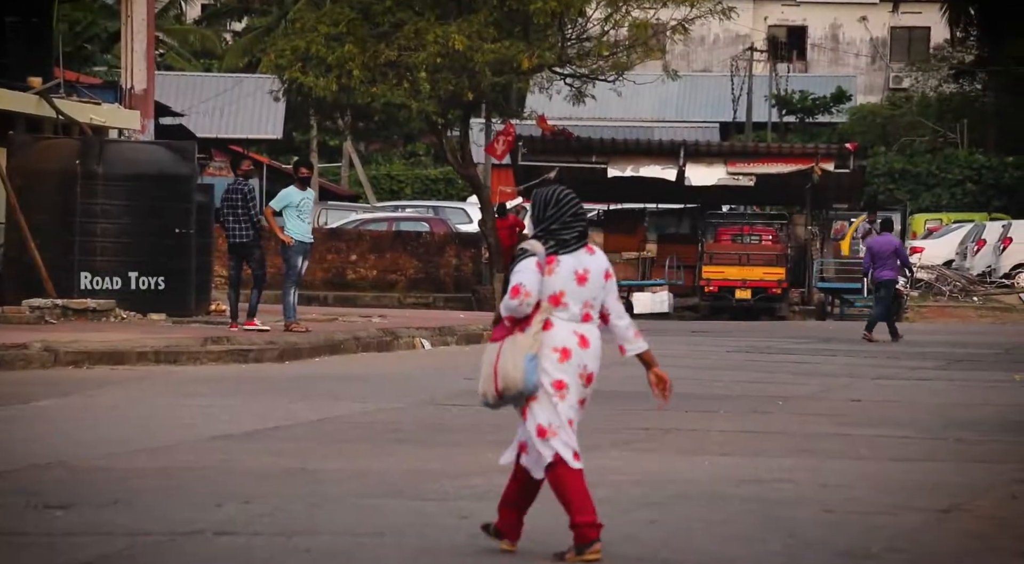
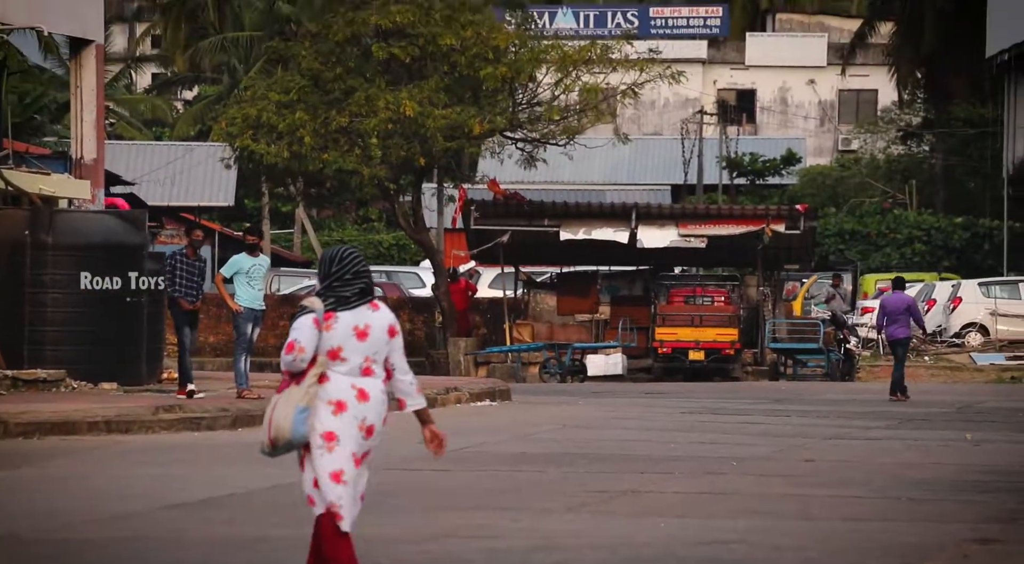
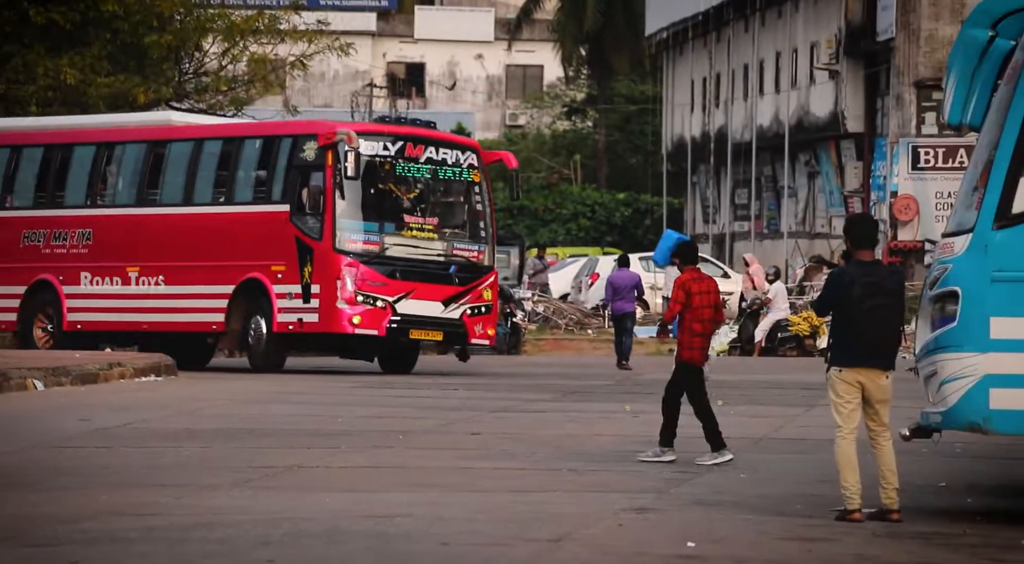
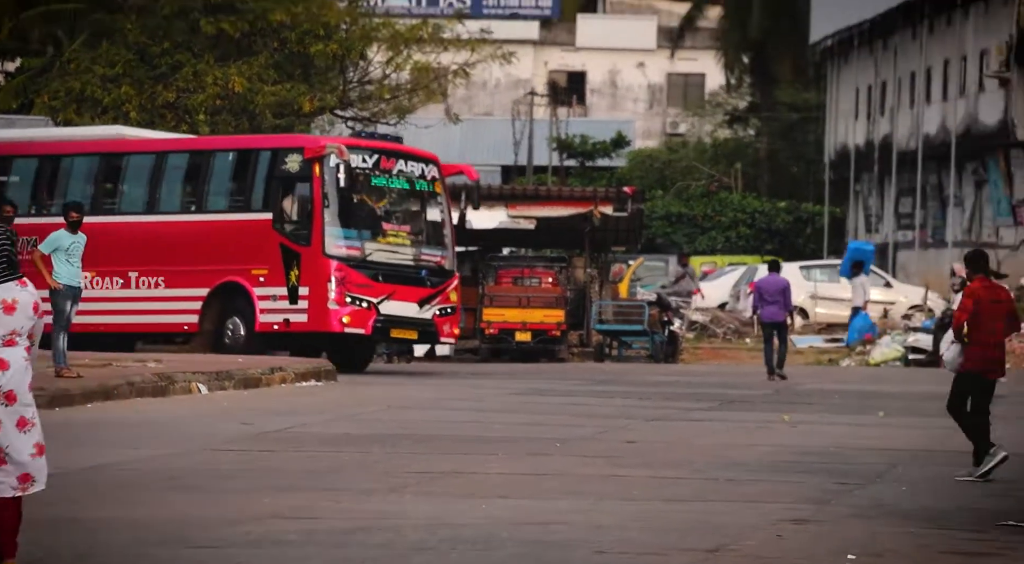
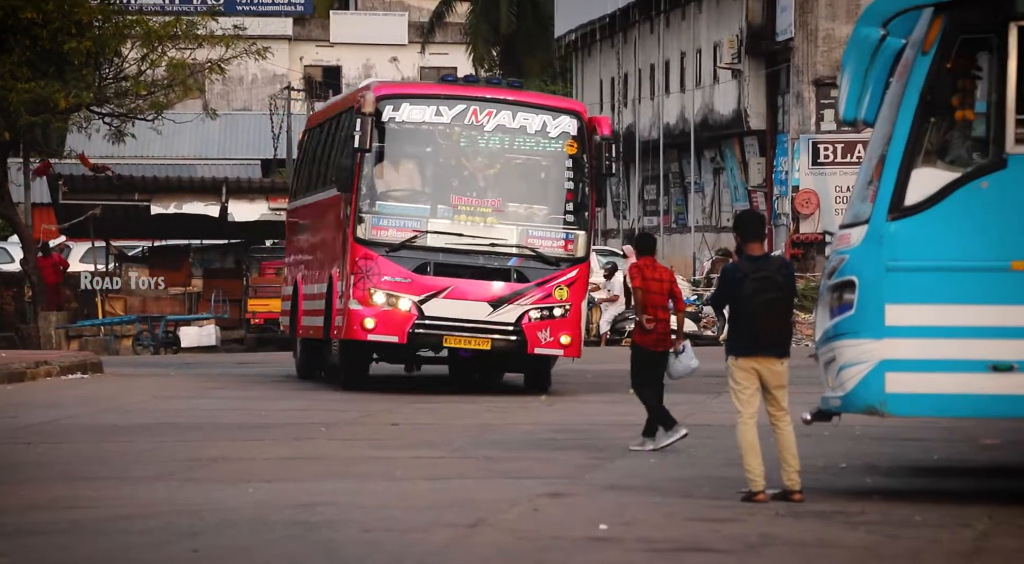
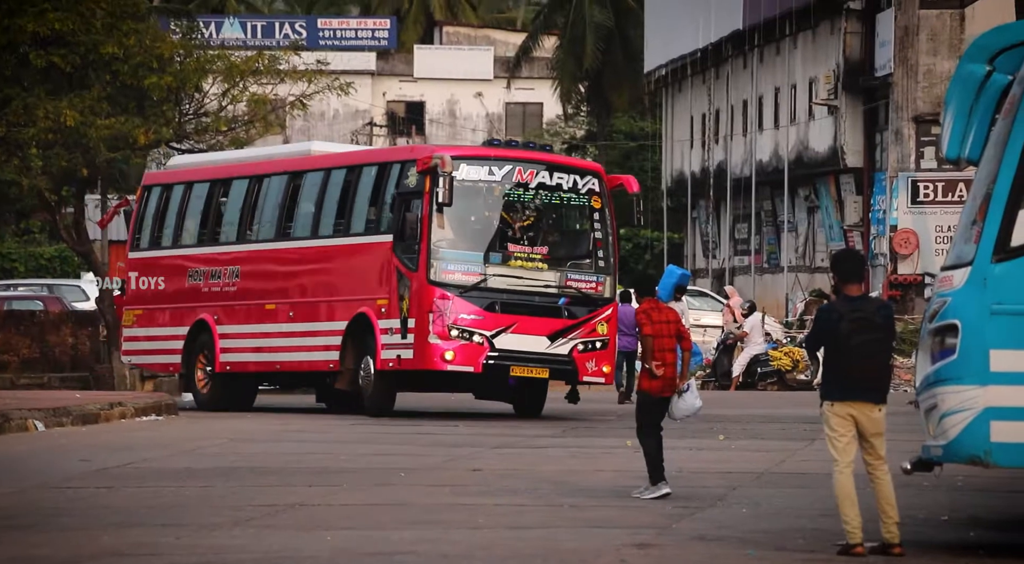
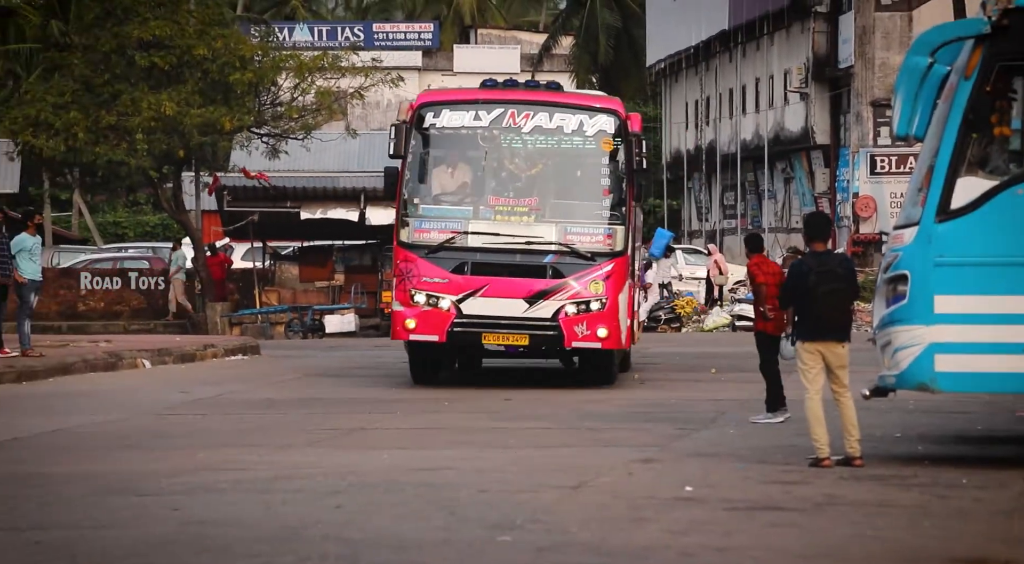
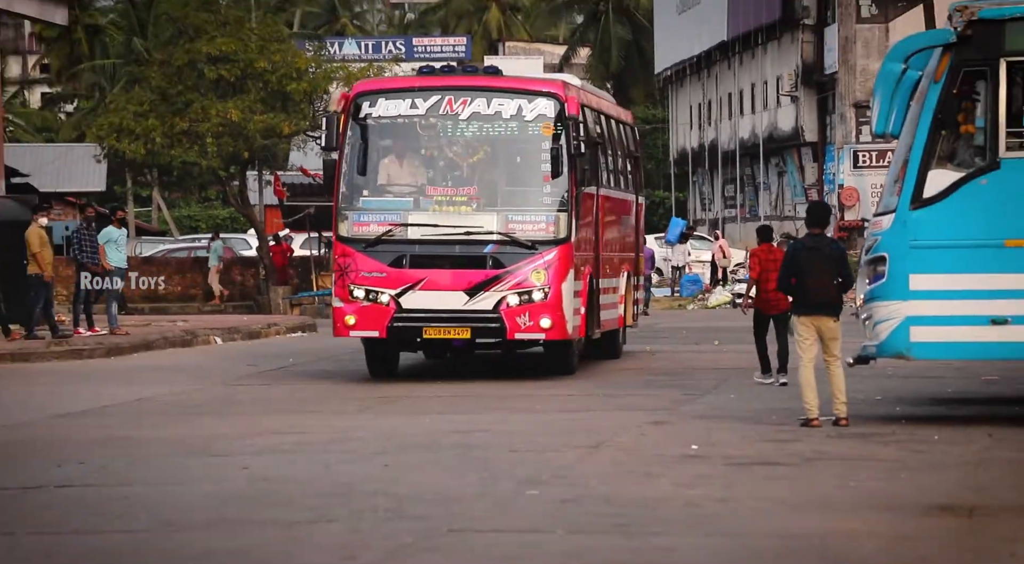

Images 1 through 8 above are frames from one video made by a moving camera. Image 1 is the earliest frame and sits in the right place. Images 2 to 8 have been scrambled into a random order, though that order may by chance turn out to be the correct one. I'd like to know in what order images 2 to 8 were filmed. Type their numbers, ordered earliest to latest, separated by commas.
2, 4, 3, 6, 5, 7, 8
